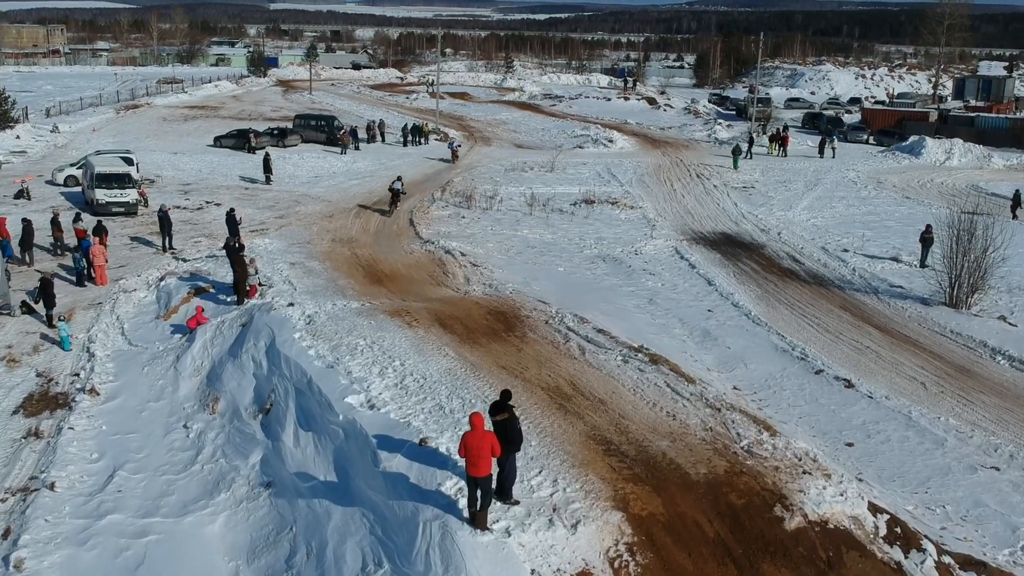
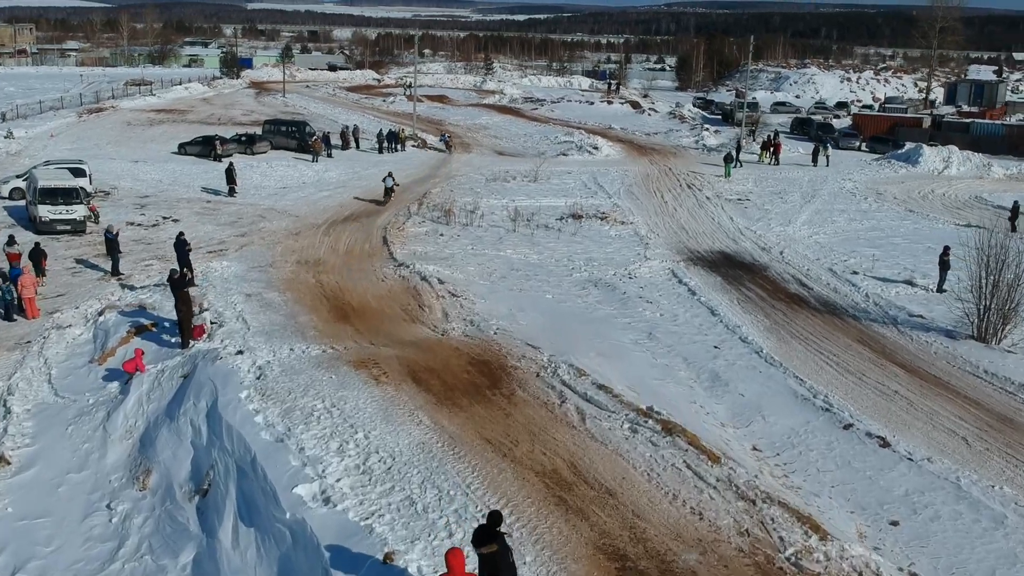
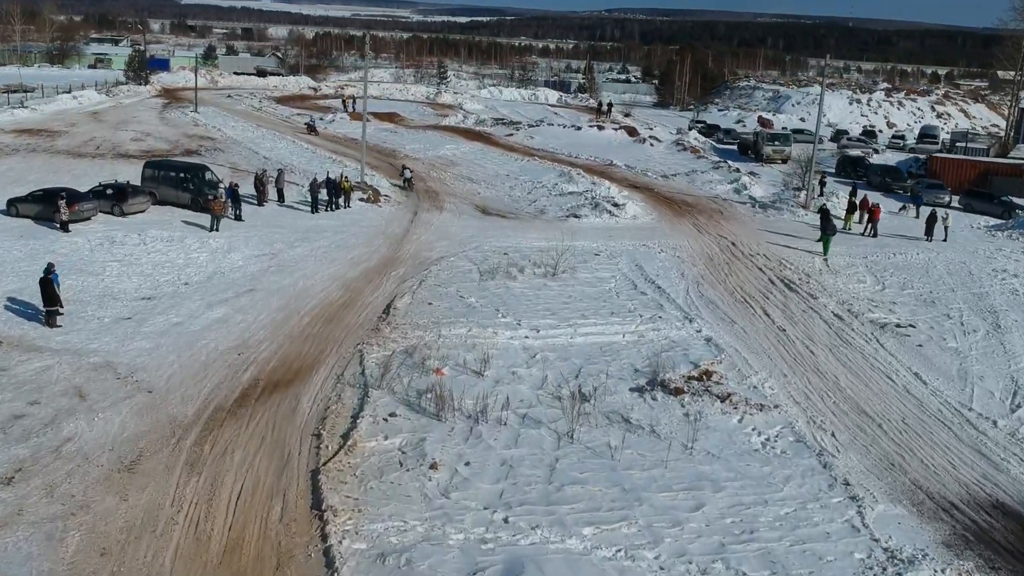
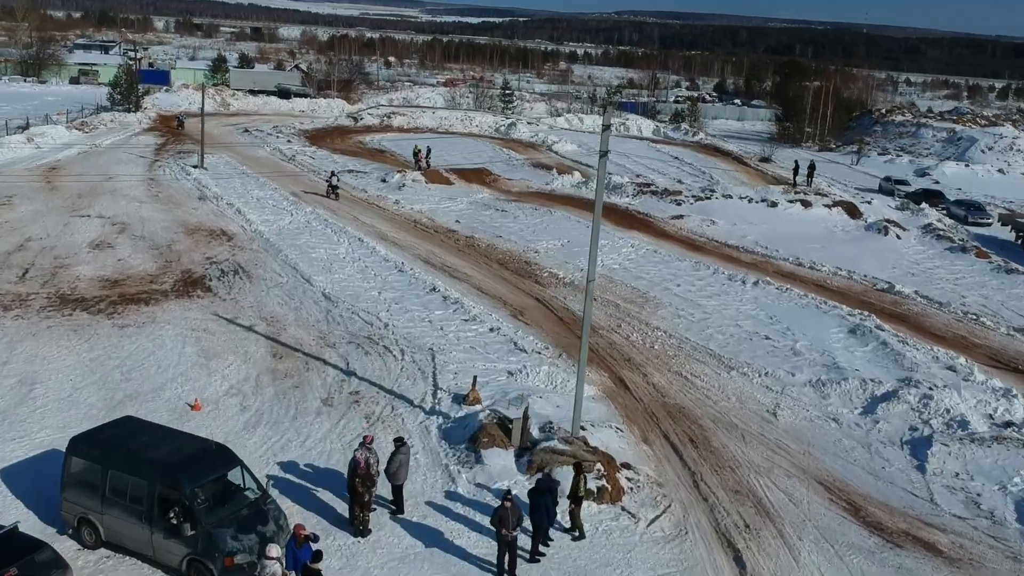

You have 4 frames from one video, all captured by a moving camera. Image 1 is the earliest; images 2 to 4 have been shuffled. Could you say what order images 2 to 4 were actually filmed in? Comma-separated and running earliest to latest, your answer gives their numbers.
2, 3, 4
